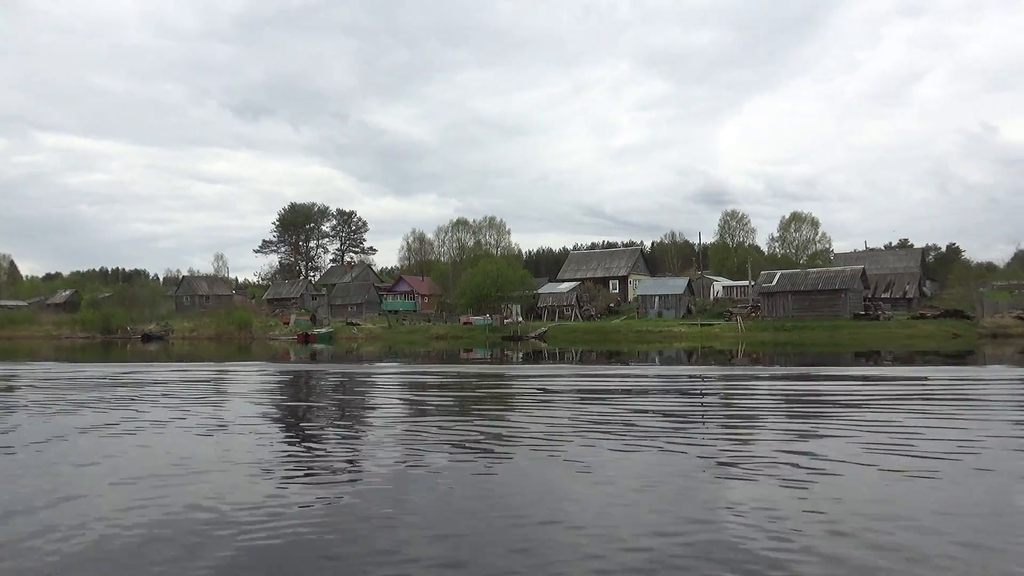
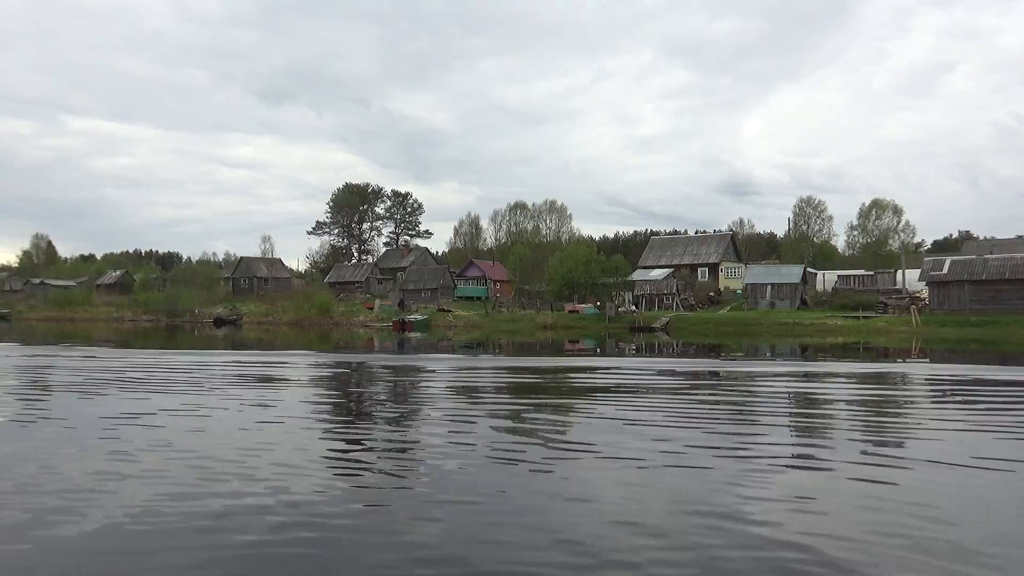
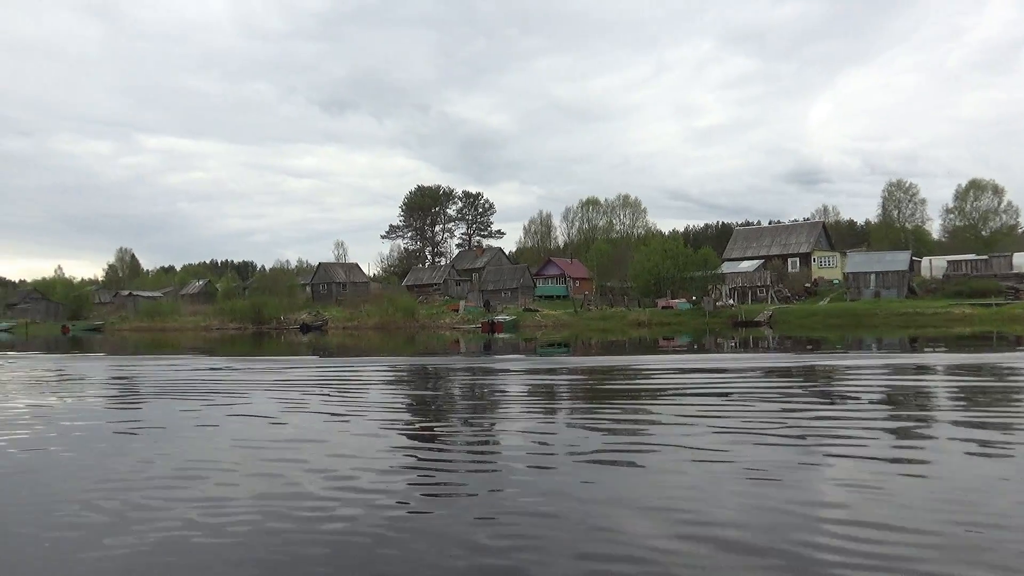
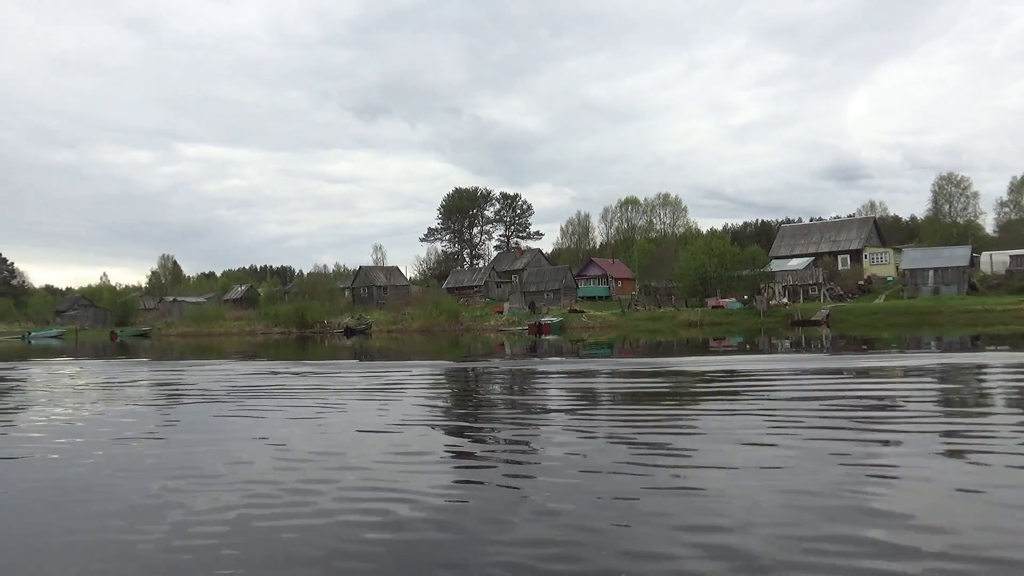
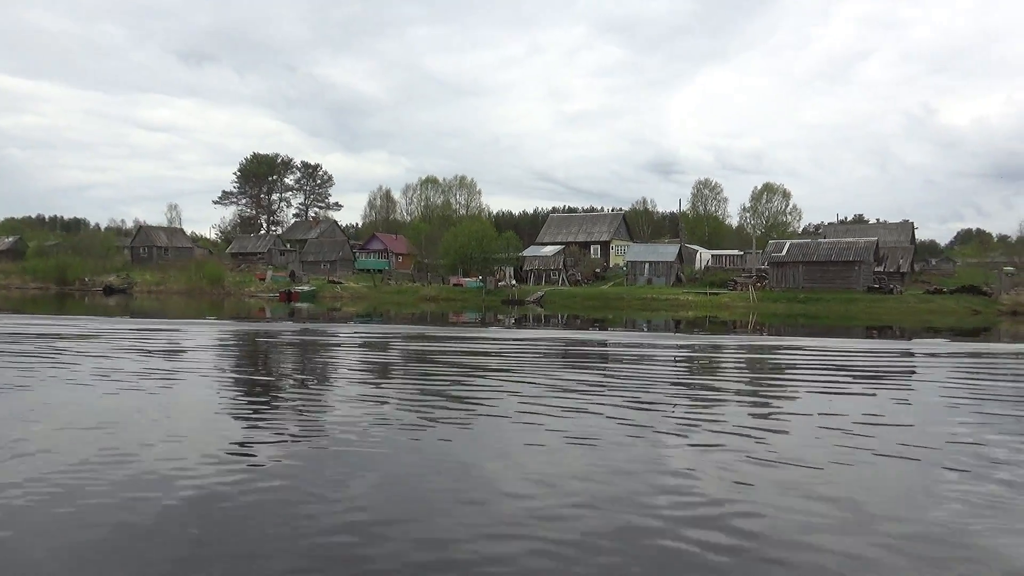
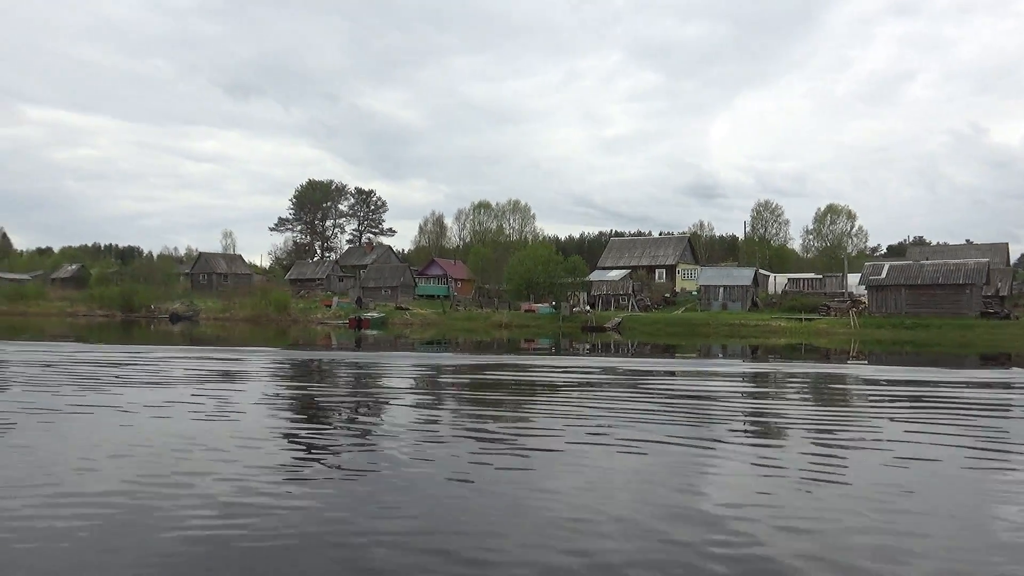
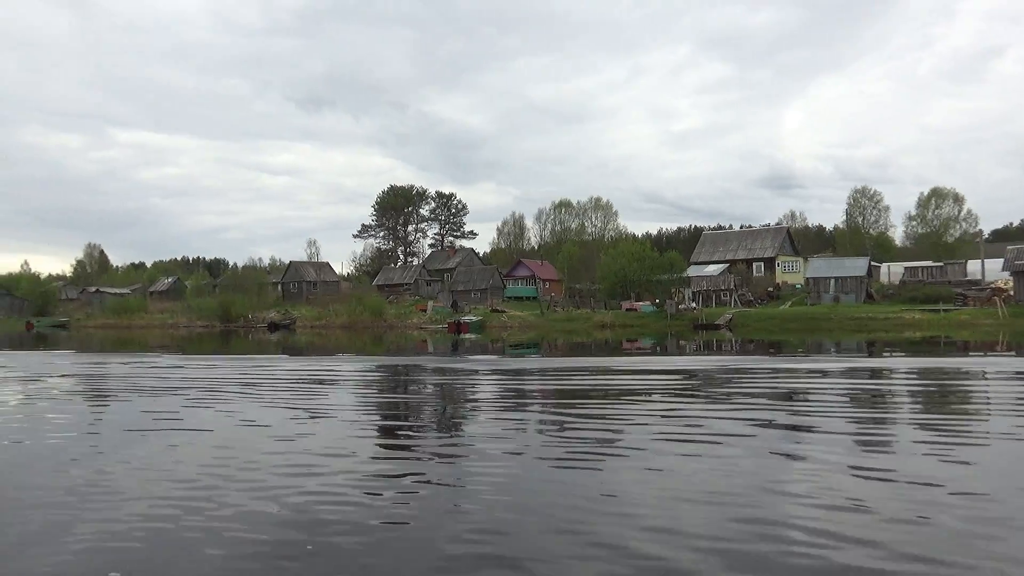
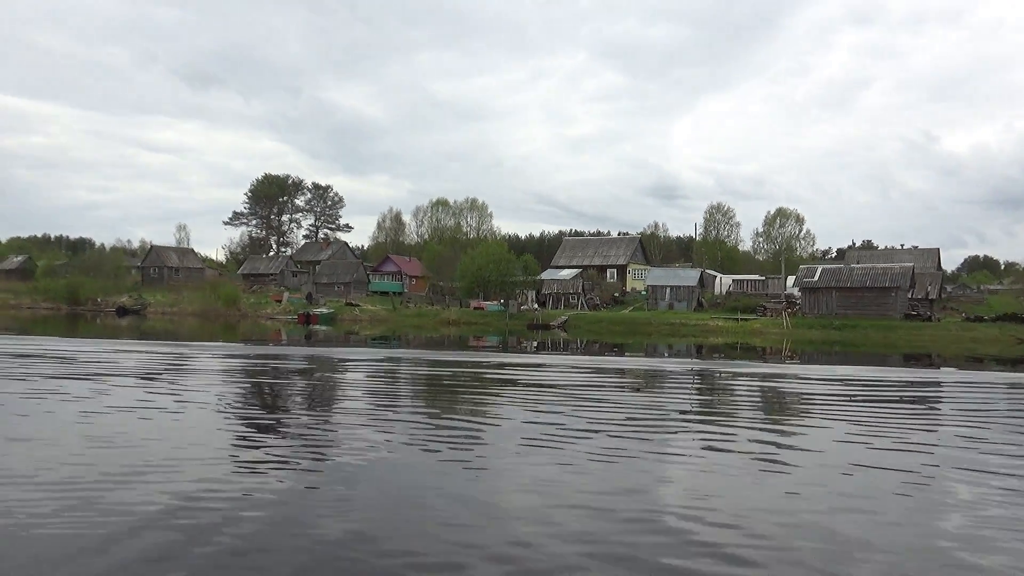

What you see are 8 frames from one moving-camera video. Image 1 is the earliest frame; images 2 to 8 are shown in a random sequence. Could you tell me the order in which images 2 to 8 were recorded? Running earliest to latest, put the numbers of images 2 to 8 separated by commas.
5, 8, 6, 2, 7, 3, 4
